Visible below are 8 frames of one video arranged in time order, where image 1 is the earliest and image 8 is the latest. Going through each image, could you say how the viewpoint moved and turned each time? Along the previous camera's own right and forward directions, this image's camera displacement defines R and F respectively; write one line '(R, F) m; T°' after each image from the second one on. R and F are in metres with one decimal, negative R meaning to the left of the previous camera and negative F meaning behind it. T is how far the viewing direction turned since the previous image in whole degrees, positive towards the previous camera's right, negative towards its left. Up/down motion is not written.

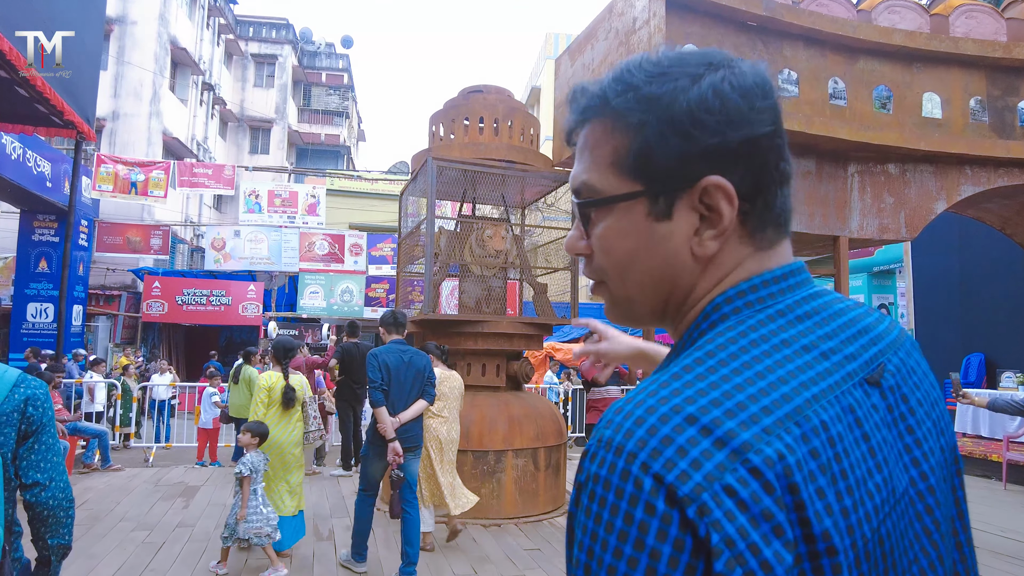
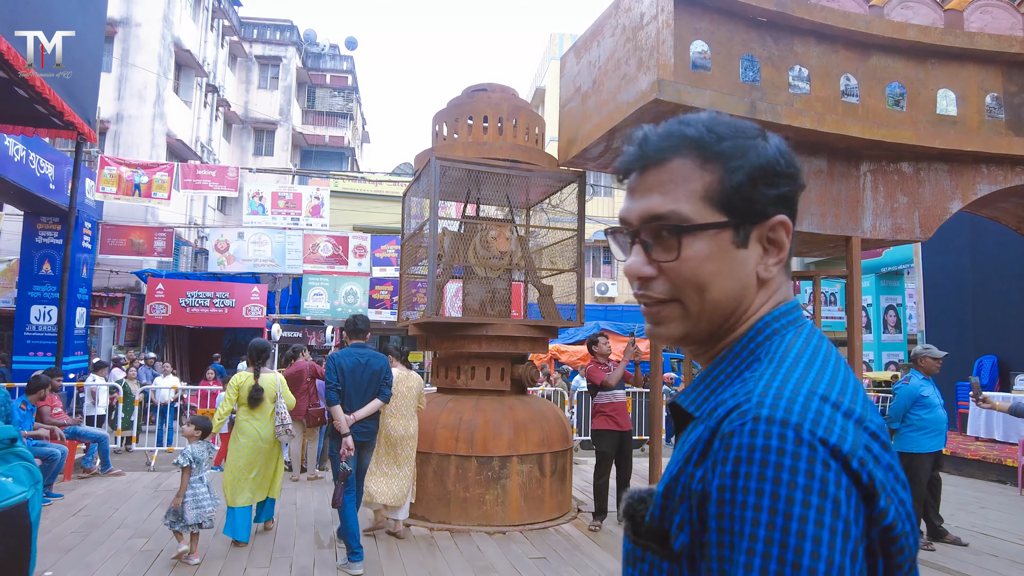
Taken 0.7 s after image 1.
(0.0, +0.1) m; 0°
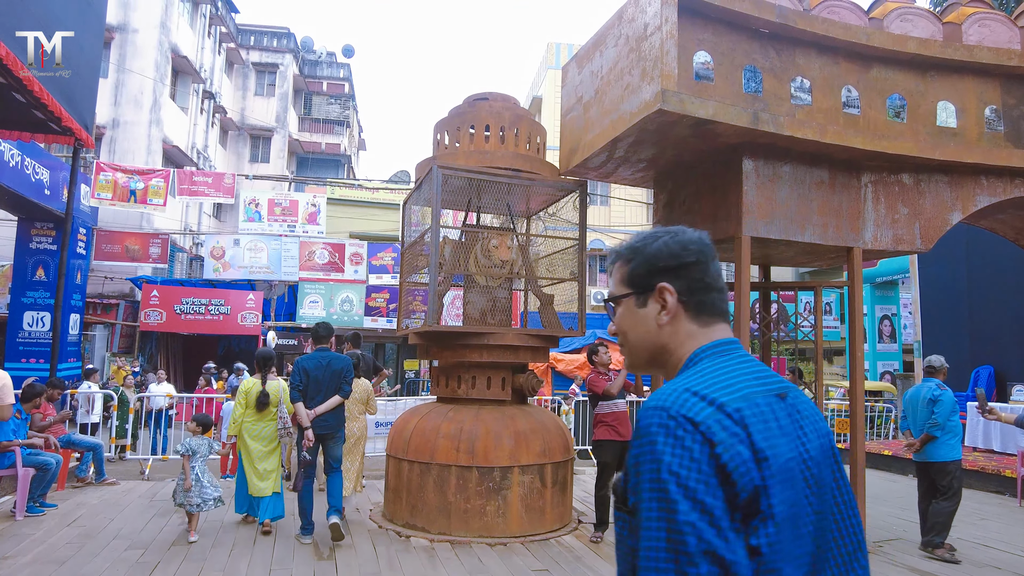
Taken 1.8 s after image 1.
(-0.1, 0.0) m; +1°
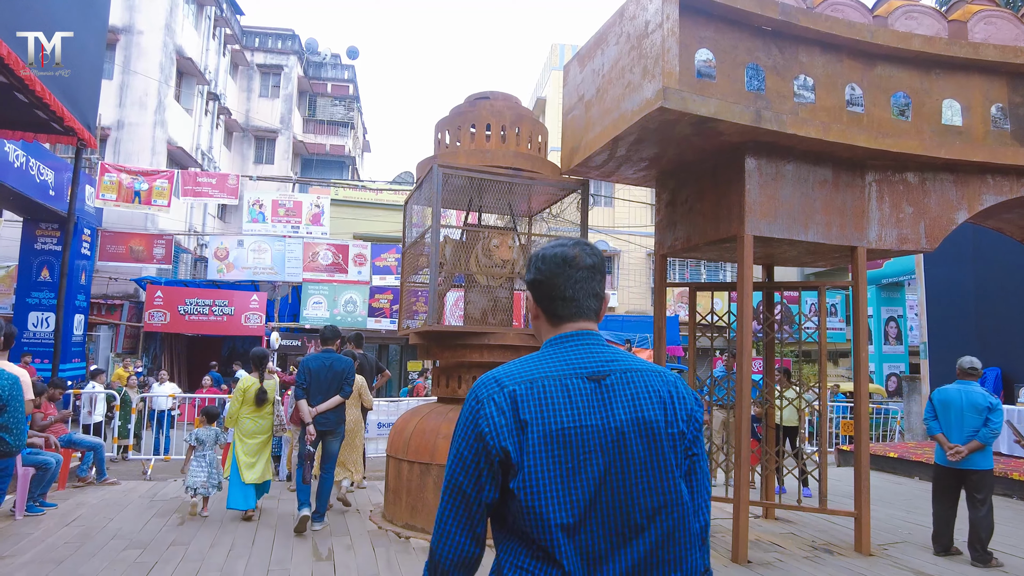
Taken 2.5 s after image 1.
(0.0, 0.0) m; 0°
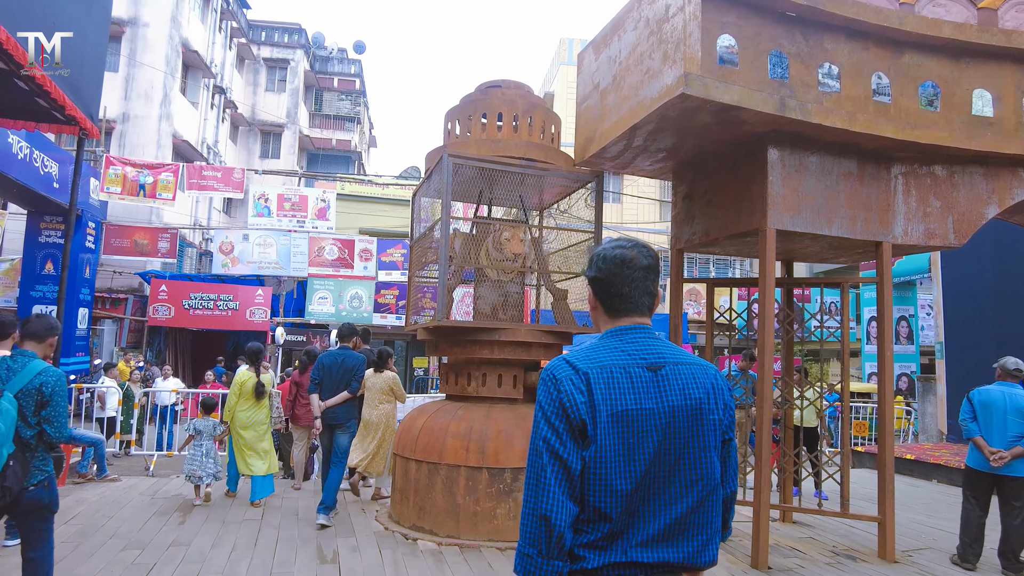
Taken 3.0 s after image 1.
(-0.1, +0.2) m; 0°
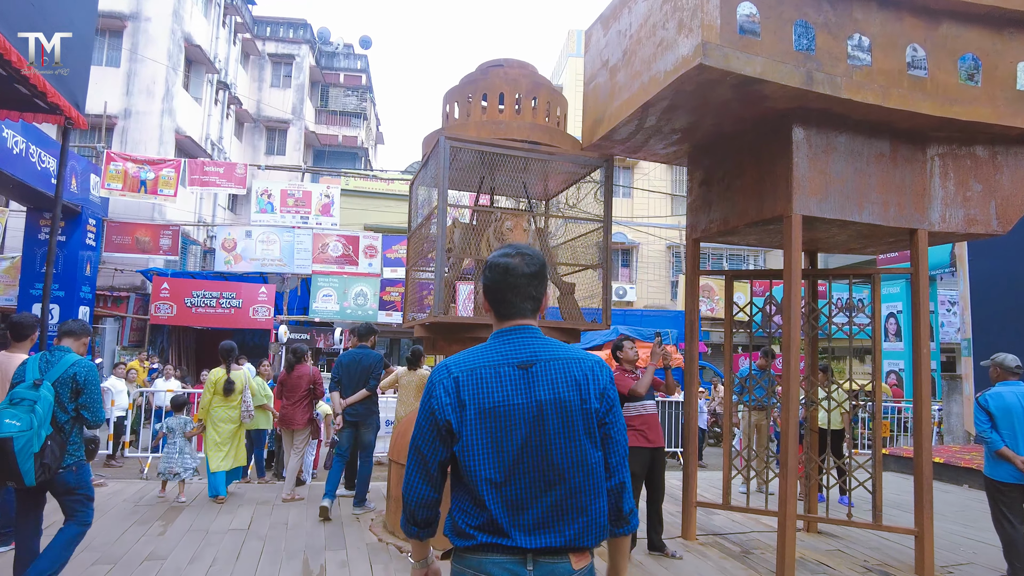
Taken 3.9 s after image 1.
(+0.1, +0.4) m; -1°
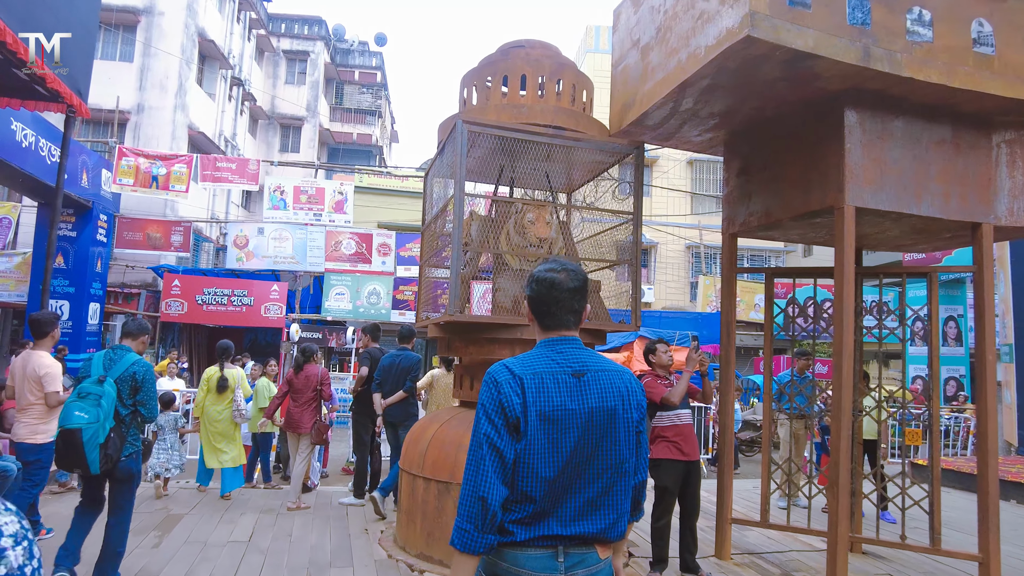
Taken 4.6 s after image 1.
(-0.1, +0.4) m; -1°
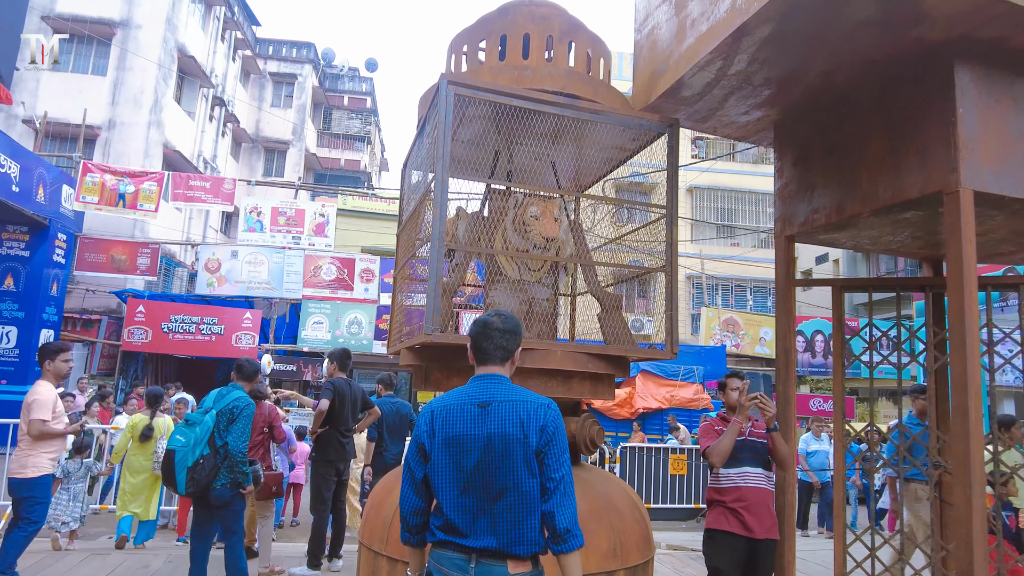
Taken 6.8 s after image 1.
(0.0, +1.1) m; +1°
